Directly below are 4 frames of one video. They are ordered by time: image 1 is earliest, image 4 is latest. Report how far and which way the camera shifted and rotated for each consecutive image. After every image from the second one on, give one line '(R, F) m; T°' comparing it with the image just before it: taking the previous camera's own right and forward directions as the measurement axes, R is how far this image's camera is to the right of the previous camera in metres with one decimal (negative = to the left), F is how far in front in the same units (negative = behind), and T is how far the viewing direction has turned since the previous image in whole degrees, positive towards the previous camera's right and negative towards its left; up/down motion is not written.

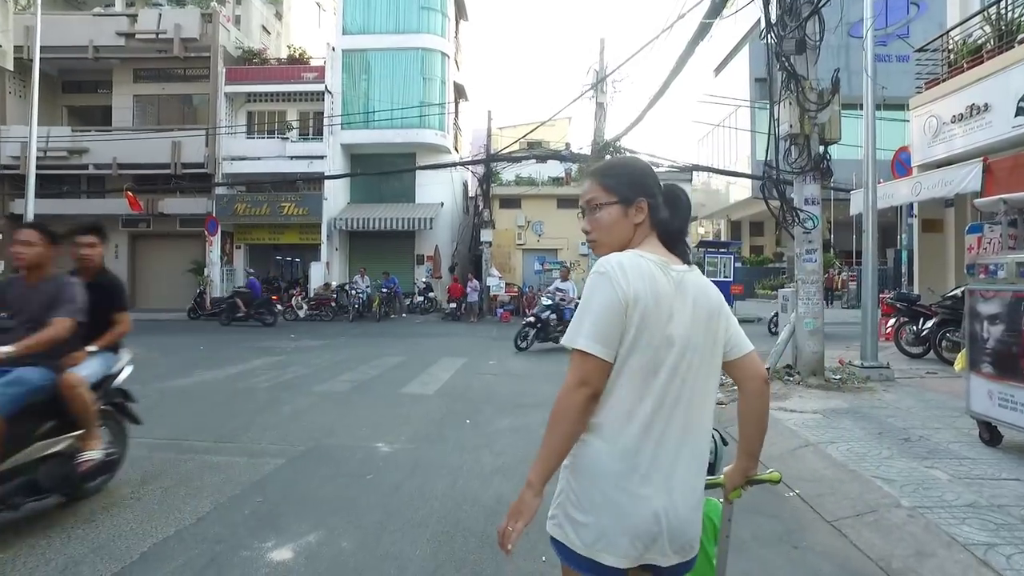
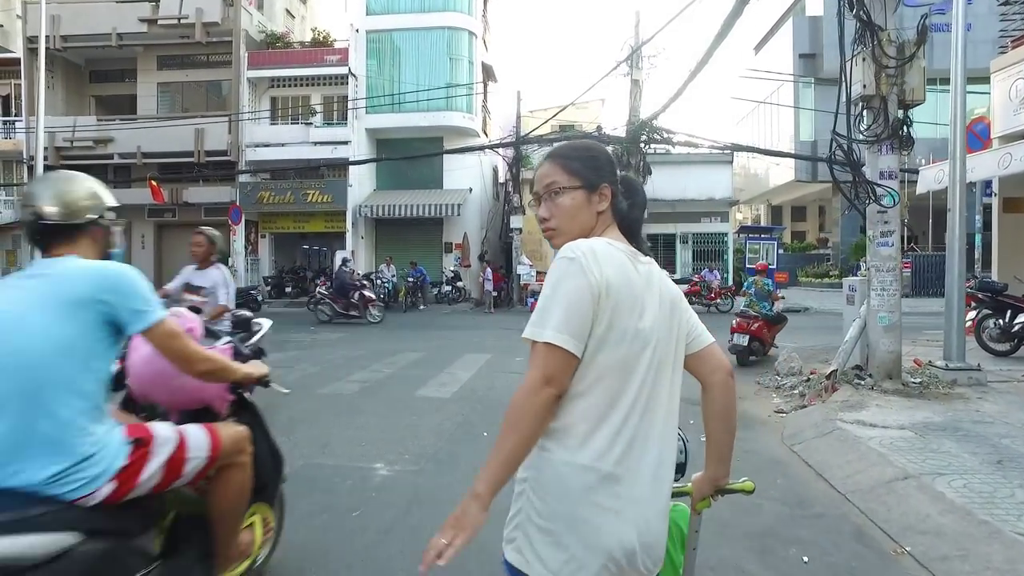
(+0.1, +0.9) m; -3°
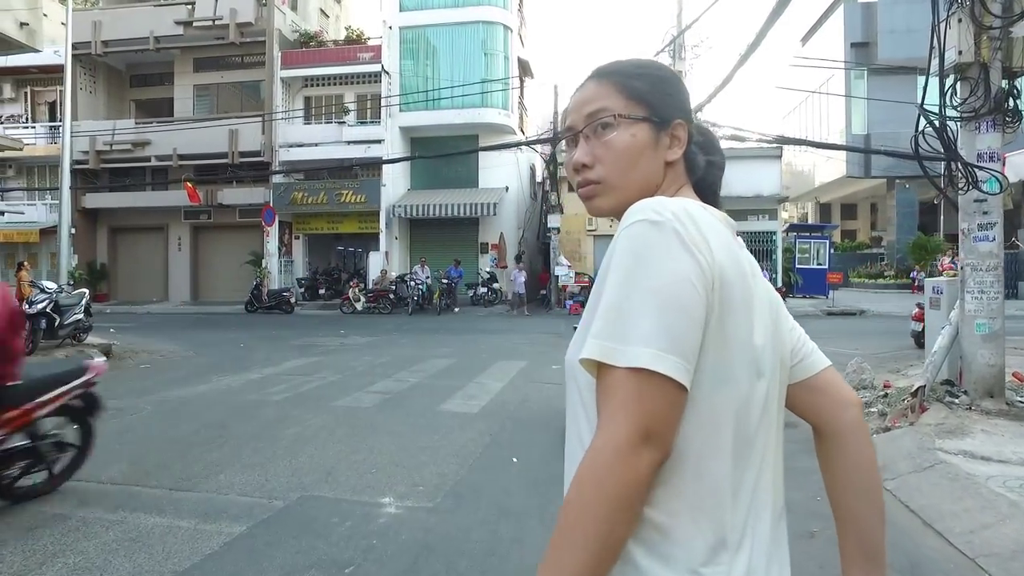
(0.0, +0.8) m; -3°
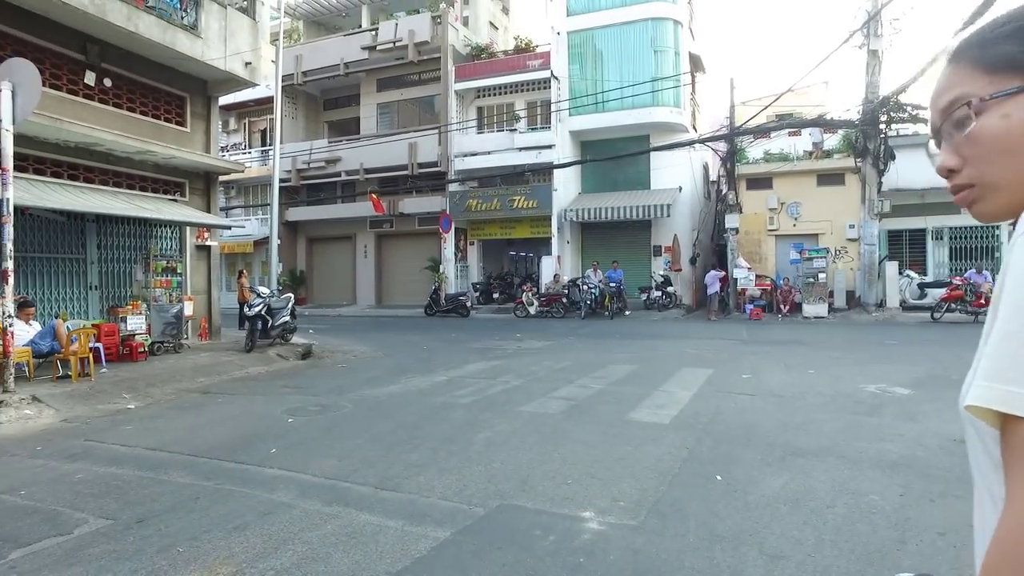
(-0.2, +0.2) m; -13°
